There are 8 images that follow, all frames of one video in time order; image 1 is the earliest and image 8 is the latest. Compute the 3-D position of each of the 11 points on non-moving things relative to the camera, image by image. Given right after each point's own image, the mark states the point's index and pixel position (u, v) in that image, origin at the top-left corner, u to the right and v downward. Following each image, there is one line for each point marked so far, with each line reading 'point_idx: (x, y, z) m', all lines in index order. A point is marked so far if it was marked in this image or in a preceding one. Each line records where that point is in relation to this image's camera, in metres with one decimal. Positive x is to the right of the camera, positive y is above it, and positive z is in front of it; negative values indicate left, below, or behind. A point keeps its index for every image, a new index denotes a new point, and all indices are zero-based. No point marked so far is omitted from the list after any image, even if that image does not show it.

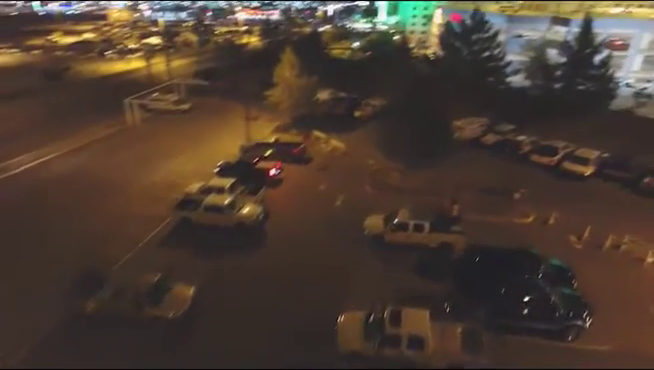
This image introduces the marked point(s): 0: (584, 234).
0: (+5.7, -1.1, +9.2) m
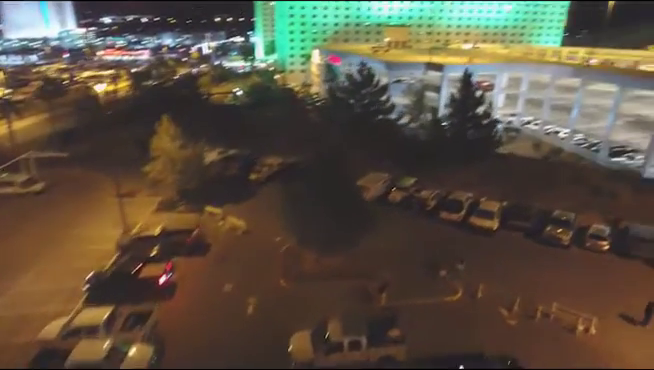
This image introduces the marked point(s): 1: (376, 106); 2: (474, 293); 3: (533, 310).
0: (+4.0, -2.7, +8.9) m
1: (+2.5, +3.7, +20.7) m
2: (+3.3, -2.5, +9.4) m
3: (+4.4, -2.7, +8.8) m
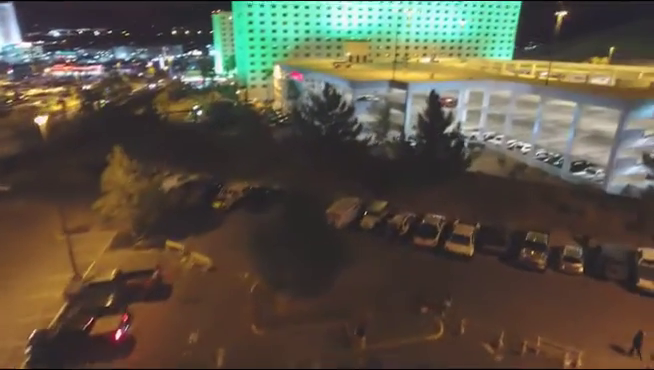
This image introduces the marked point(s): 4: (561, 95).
0: (+3.5, -3.3, +8.5) m
1: (+0.8, +2.7, +20.4) m
2: (+2.8, -3.1, +9.0) m
3: (+3.9, -3.3, +8.5) m
4: (+10.2, +3.9, +17.9) m
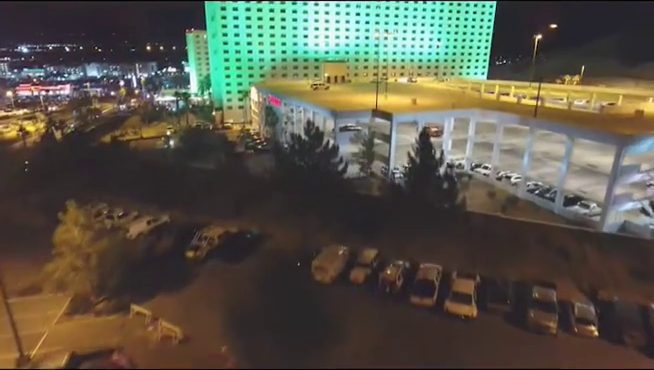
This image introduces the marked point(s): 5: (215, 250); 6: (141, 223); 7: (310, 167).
0: (+3.4, -4.6, +7.4) m
1: (-0.1, +1.0, +19.2) m
2: (+2.7, -4.4, +7.8) m
3: (+3.8, -4.6, +7.3) m
4: (+9.4, +2.4, +17.2) m
5: (-4.1, -2.4, +15.0) m
6: (-7.6, -1.5, +16.8) m
7: (-0.8, +0.9, +18.2) m
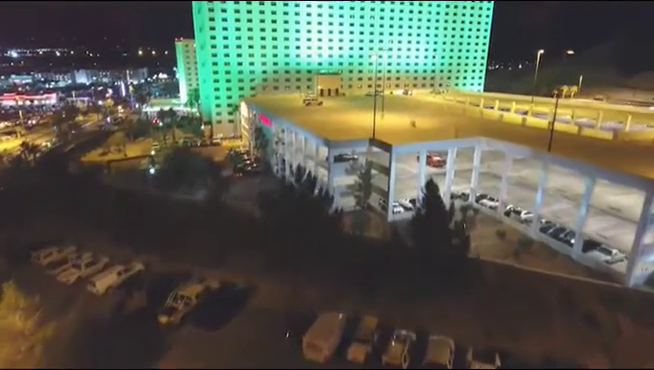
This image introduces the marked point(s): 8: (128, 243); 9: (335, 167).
0: (+3.3, -6.1, +5.6) m
1: (-0.4, -0.7, +17.5) m
2: (+2.6, -6.0, +6.0) m
3: (+3.7, -6.1, +5.6) m
4: (+9.1, +0.8, +15.6) m
5: (-4.3, -4.0, +13.1) m
6: (-7.8, -3.2, +14.9) m
7: (-1.1, -0.7, +16.4) m
8: (-8.8, -2.5, +18.3) m
9: (+0.4, +0.8, +19.7) m
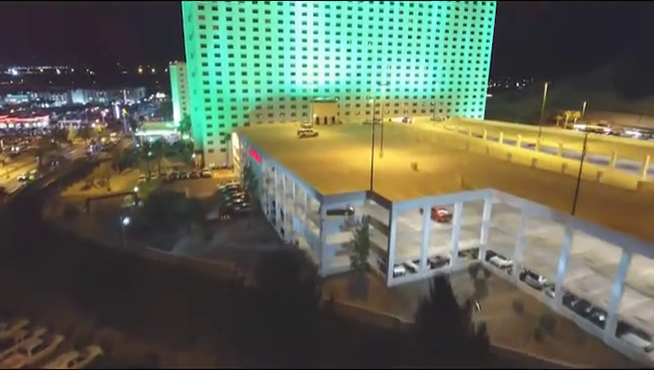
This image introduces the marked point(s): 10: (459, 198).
0: (+3.0, -8.0, +3.2) m
1: (-0.7, -3.0, +15.2) m
2: (+2.3, -7.9, +3.6) m
3: (+3.4, -8.0, +3.2) m
4: (+8.8, -1.5, +13.5) m
5: (-4.6, -6.2, +10.8) m
6: (-8.2, -5.5, +12.5) m
7: (-1.4, -3.1, +14.2) m
8: (-9.1, -4.9, +16.0) m
9: (+0.1, -1.6, +17.6) m
10: (+5.5, -0.5, +17.1) m
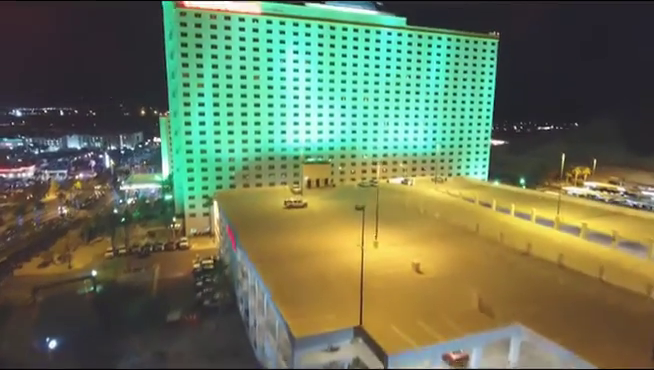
0: (+2.2, -10.9, -1.7) m
1: (-1.5, -7.0, +10.8) m
2: (+1.5, -10.8, -1.3) m
3: (+2.6, -10.9, -1.7) m
4: (+8.0, -5.3, +9.2) m
5: (-5.4, -9.8, +6.0) m
6: (-9.0, -9.2, +7.8) m
7: (-2.2, -7.0, +9.8) m
8: (-9.9, -8.9, +11.3) m
9: (-0.7, -5.8, +13.2) m
10: (+4.7, -4.7, +12.8) m
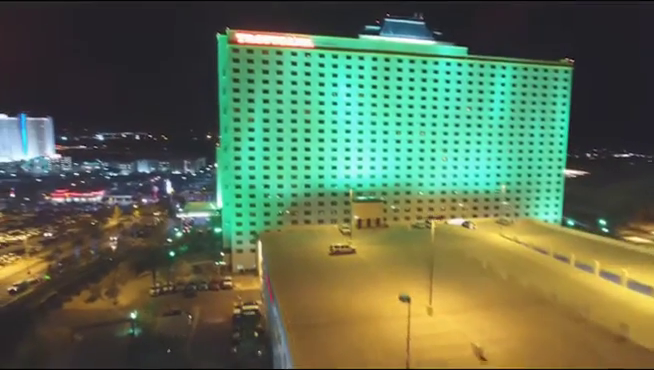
0: (+0.9, -12.1, -4.8) m
1: (-1.0, -8.9, +8.2) m
2: (+0.2, -12.0, -4.3) m
3: (+1.3, -12.1, -4.9) m
4: (+8.2, -7.3, +5.4) m
5: (-5.6, -11.3, +3.9) m
6: (-8.8, -10.8, +6.2) m
7: (-1.8, -8.8, +7.3) m
8: (-9.3, -10.7, +9.8) m
9: (+0.1, -7.9, +10.6) m
10: (+5.5, -6.8, +9.5) m
